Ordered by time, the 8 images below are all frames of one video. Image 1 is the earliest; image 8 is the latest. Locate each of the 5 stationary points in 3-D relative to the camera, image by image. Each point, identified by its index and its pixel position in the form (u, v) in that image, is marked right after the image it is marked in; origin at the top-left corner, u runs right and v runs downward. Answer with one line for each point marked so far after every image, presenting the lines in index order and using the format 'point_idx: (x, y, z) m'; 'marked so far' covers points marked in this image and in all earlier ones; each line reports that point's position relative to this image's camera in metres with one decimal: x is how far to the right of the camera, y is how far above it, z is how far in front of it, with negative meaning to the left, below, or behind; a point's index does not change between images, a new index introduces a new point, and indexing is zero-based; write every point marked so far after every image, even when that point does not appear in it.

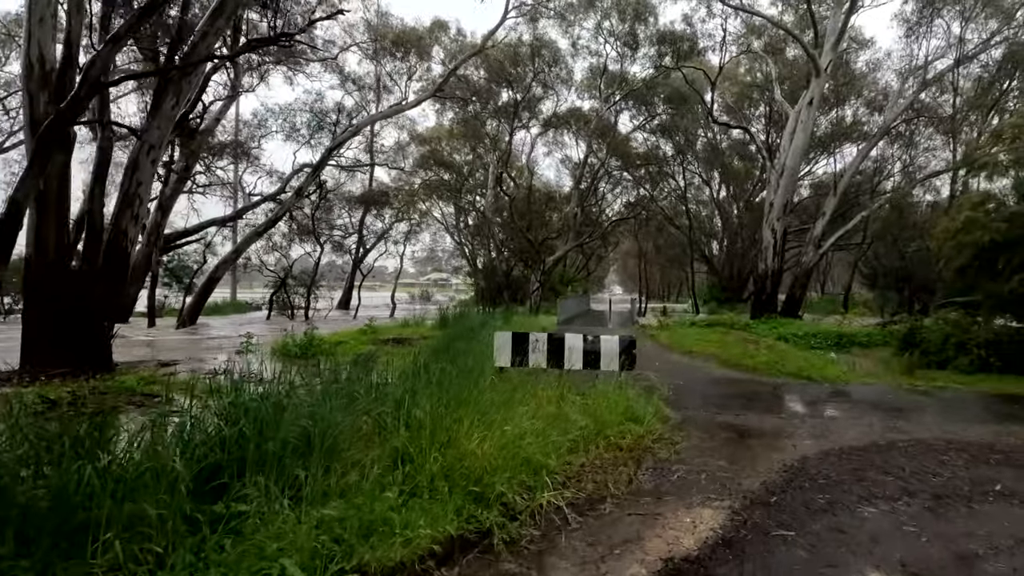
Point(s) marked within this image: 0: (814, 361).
0: (+5.9, -1.4, +10.5) m
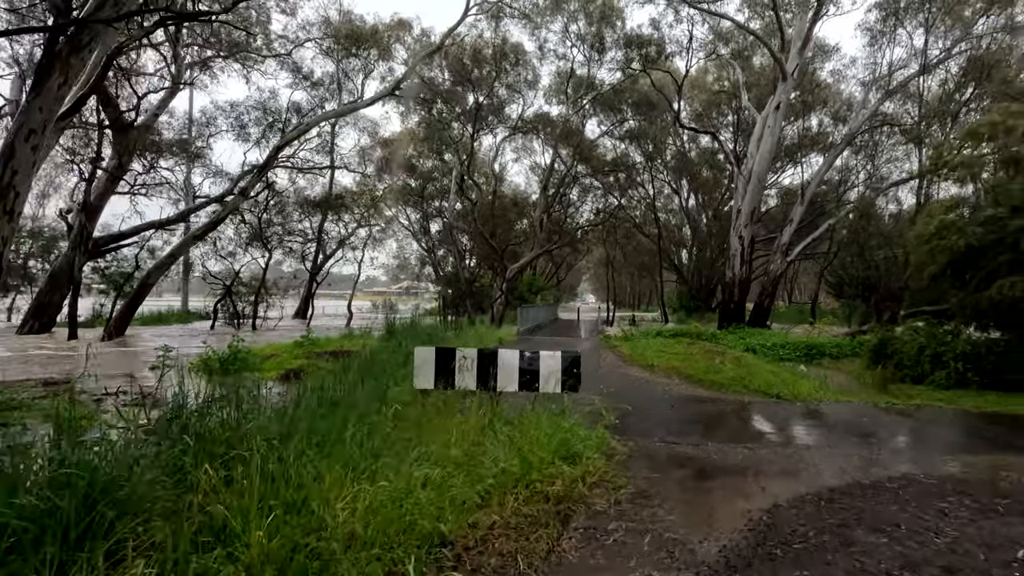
0: (+4.9, -1.6, +9.7) m
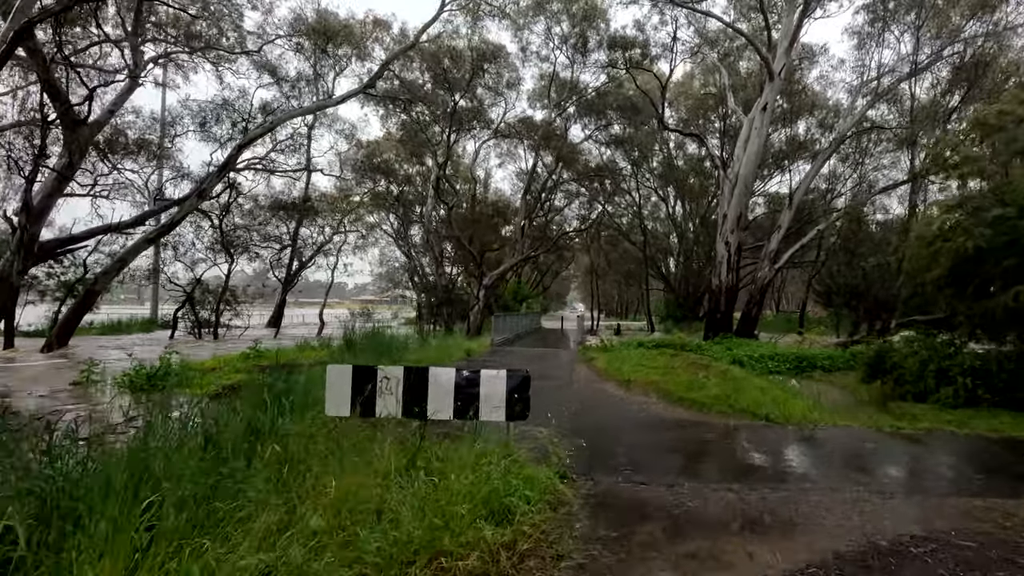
0: (+4.2, -1.7, +8.7) m
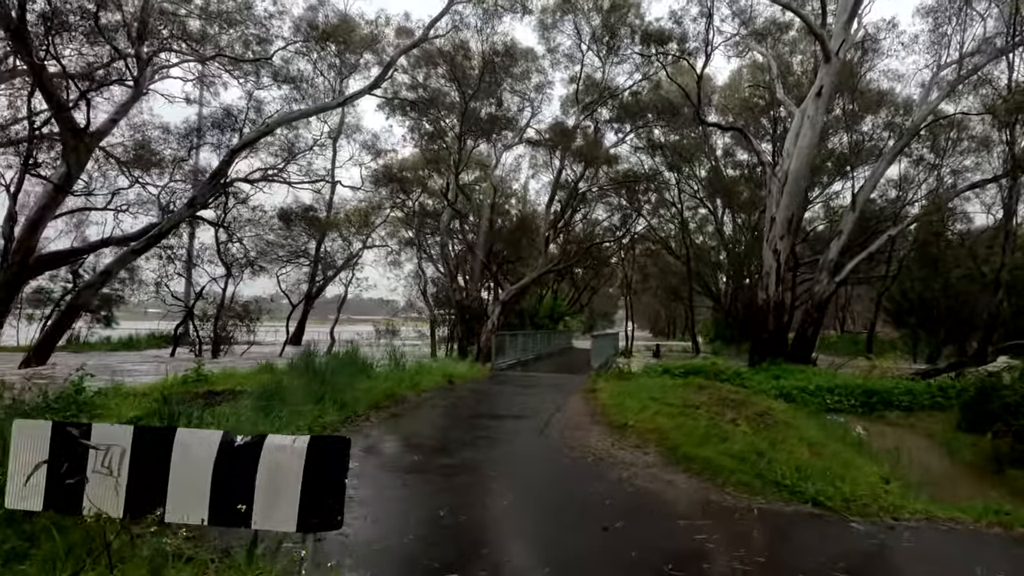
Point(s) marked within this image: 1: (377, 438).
0: (+3.6, -1.8, +6.1) m
1: (-1.7, -1.8, +6.5) m
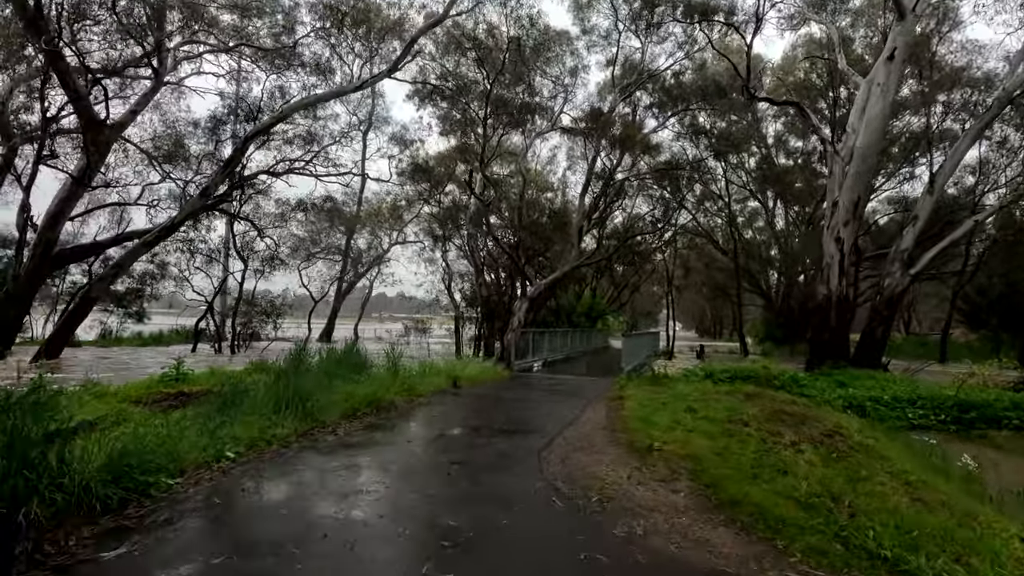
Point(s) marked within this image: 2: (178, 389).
0: (+3.4, -1.7, +4.3) m
1: (-1.8, -1.7, +5.2) m
2: (-5.3, -1.6, +8.6) m
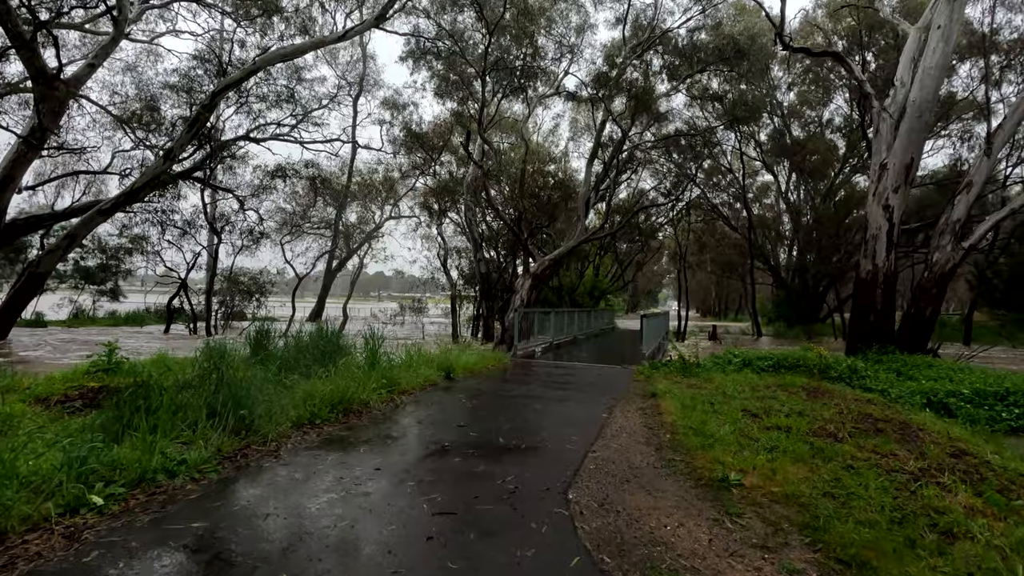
0: (+3.5, -1.5, +2.7) m
1: (-1.7, -1.4, +3.5) m
2: (-5.2, -1.2, +6.9) m
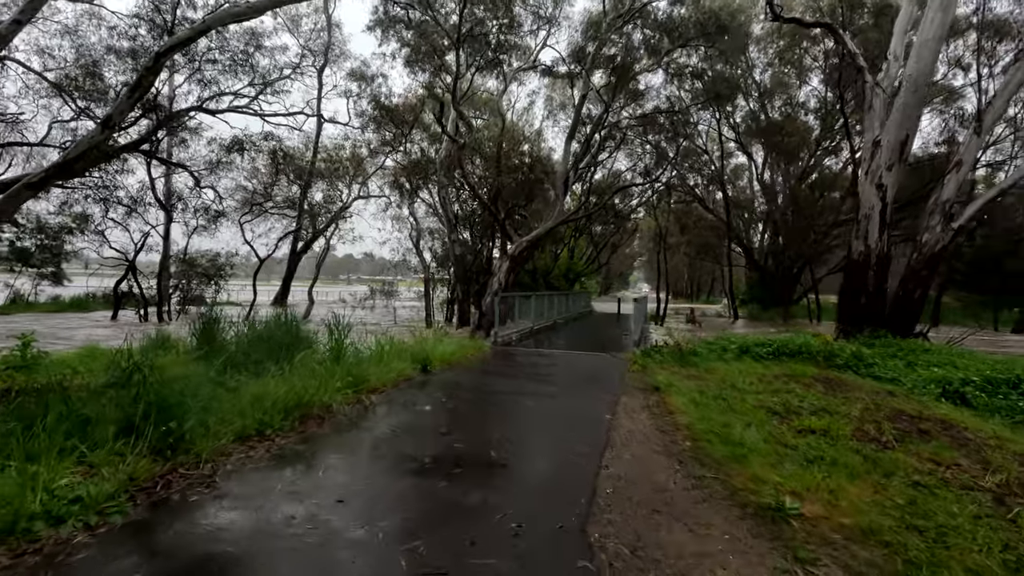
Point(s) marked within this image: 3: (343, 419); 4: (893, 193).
0: (+3.6, -1.4, +2.0) m
1: (-1.7, -1.3, +2.6) m
2: (-5.4, -1.0, +5.8) m
3: (-1.5, -1.2, +4.9) m
4: (+8.9, +2.2, +12.6) m
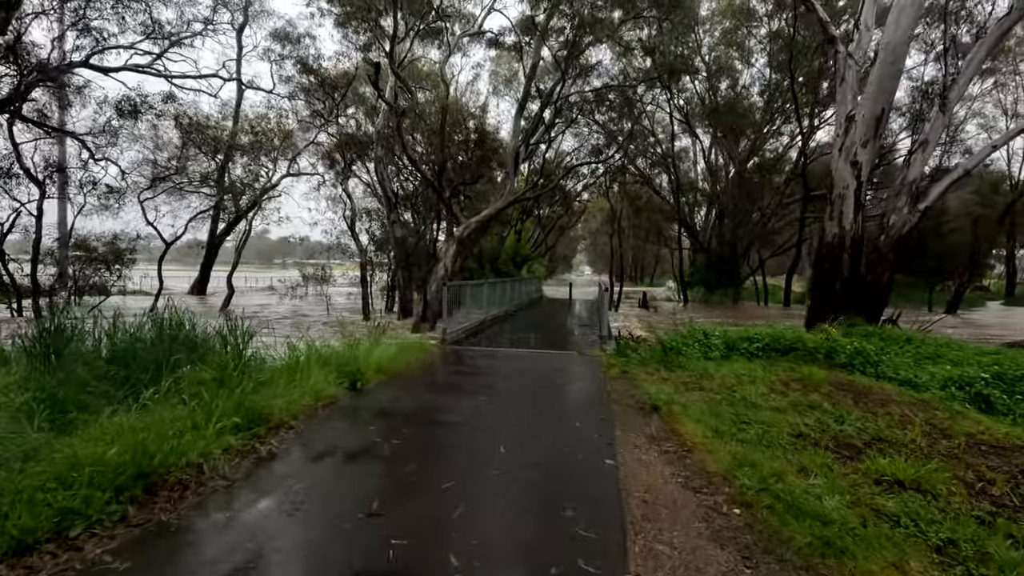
0: (+3.6, -1.4, +0.9) m
1: (-1.6, -1.4, +0.9) m
2: (-5.7, -1.0, +3.7) m
3: (-1.8, -1.2, +3.2) m
4: (+7.8, +2.5, +11.9) m
